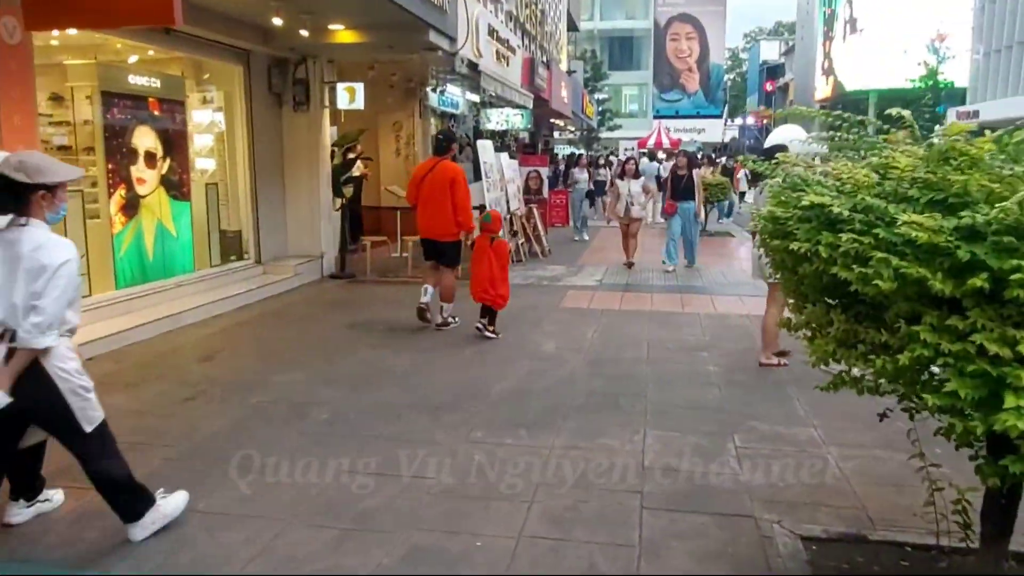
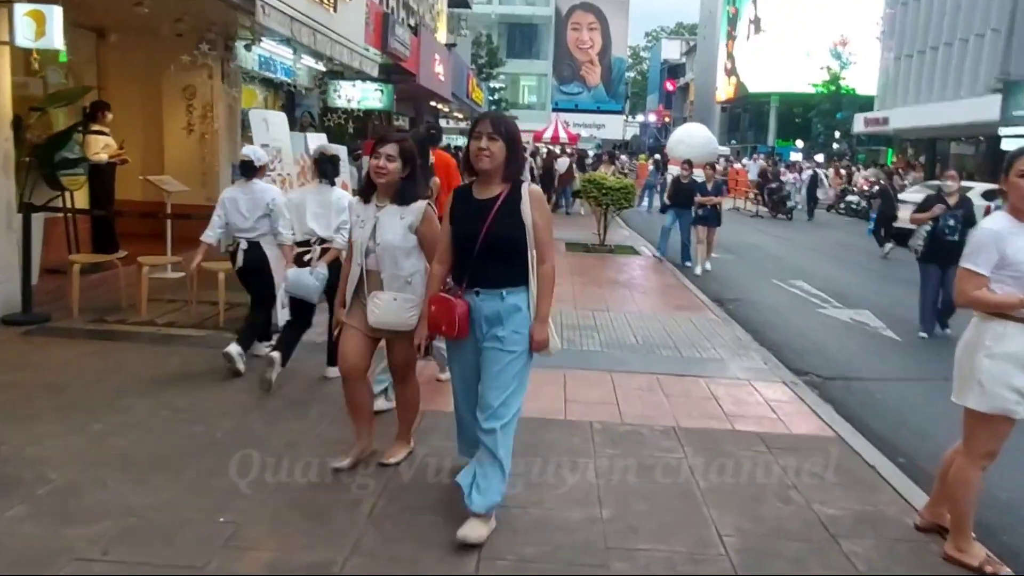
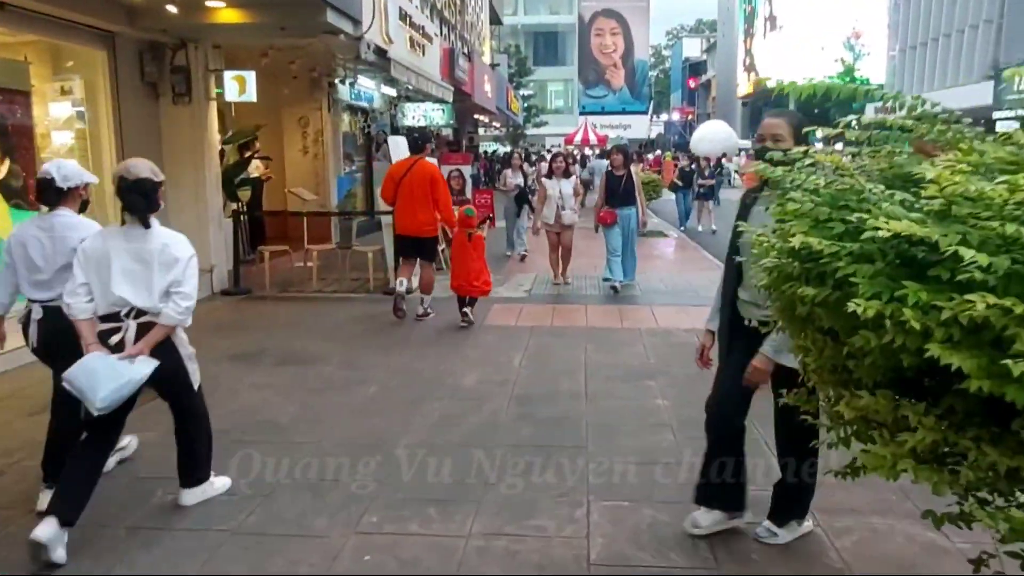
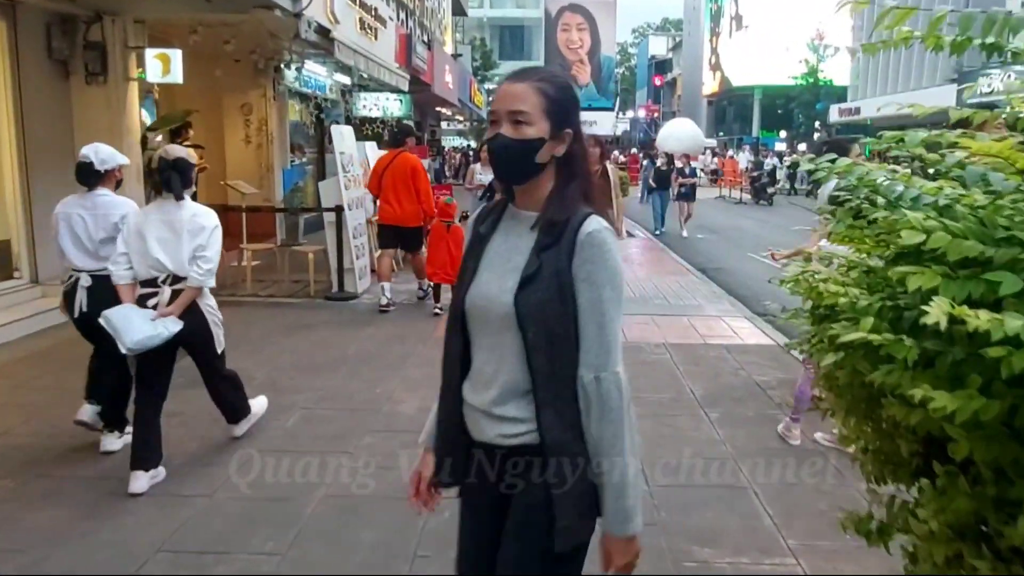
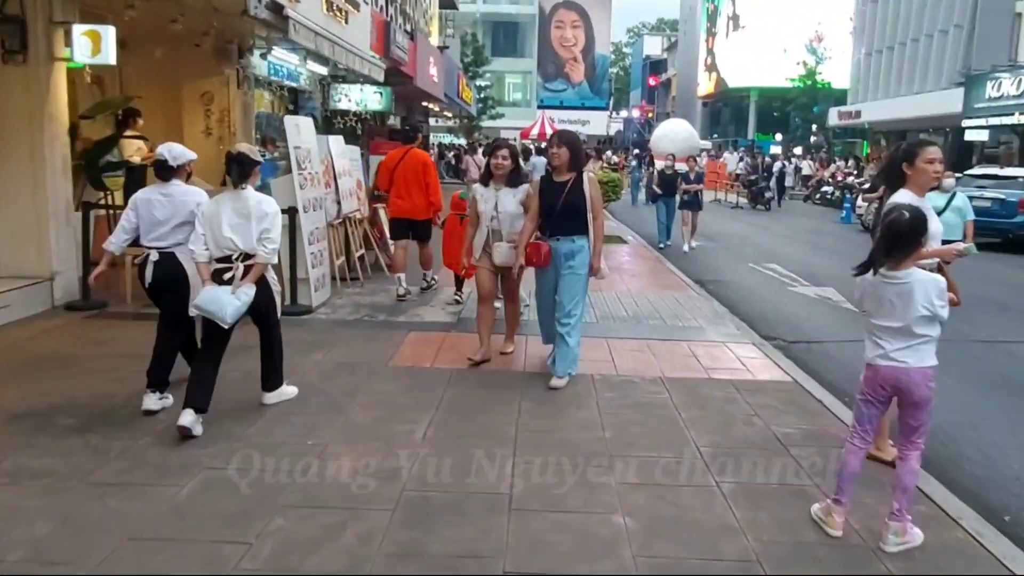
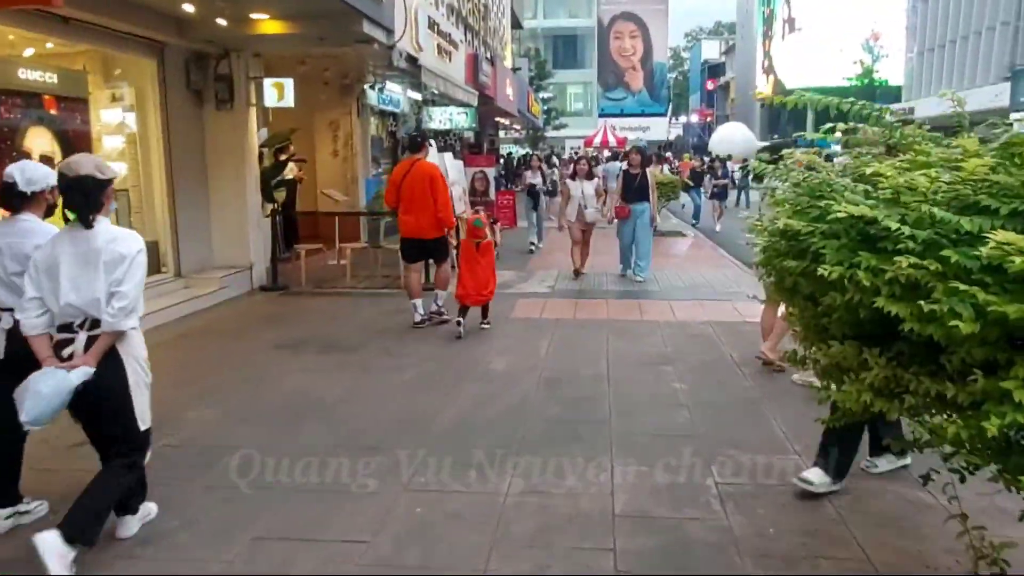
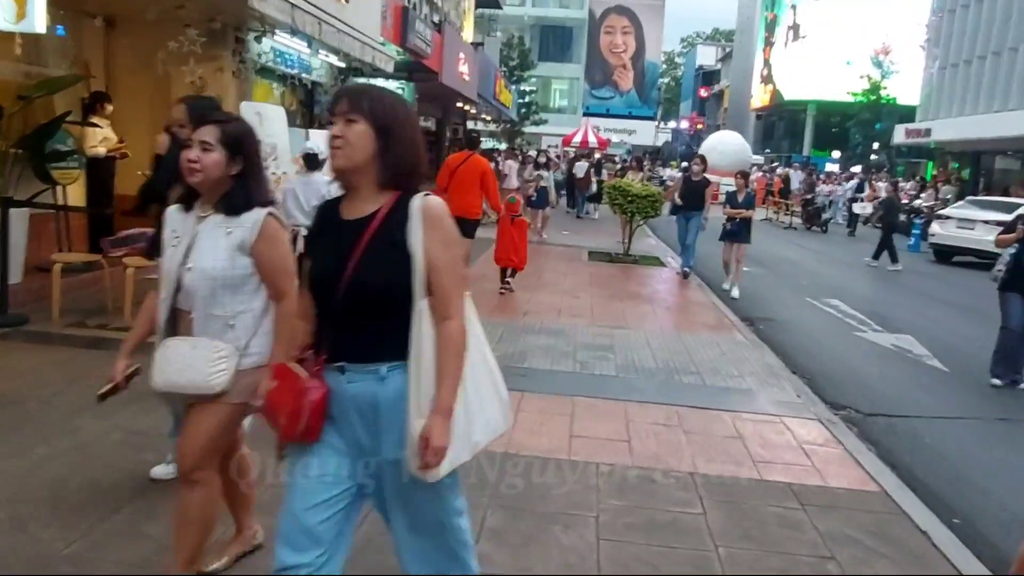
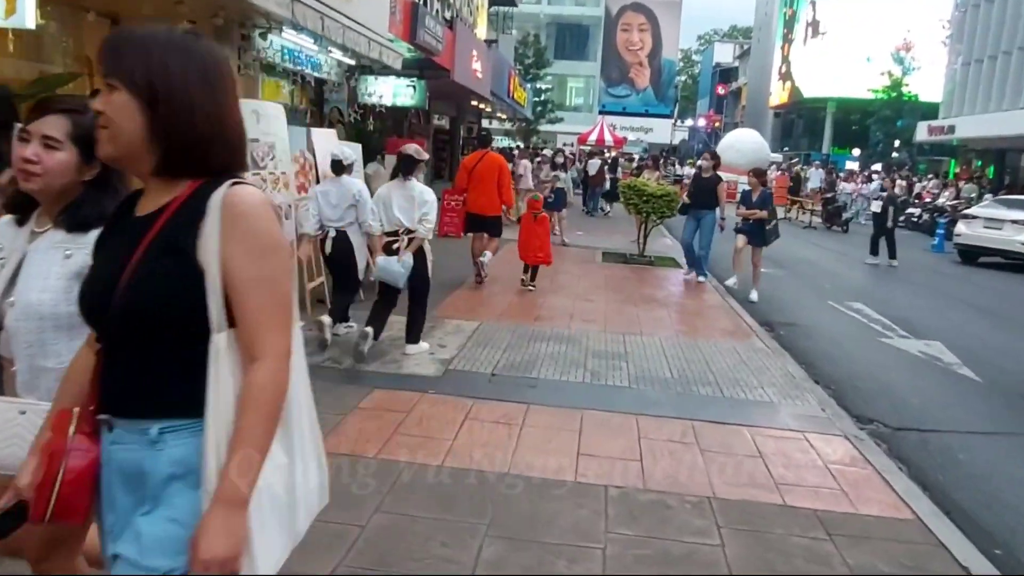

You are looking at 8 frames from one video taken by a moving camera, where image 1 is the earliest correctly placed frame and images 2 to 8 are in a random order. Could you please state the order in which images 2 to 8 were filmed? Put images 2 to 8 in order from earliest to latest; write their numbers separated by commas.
6, 3, 4, 5, 2, 7, 8
